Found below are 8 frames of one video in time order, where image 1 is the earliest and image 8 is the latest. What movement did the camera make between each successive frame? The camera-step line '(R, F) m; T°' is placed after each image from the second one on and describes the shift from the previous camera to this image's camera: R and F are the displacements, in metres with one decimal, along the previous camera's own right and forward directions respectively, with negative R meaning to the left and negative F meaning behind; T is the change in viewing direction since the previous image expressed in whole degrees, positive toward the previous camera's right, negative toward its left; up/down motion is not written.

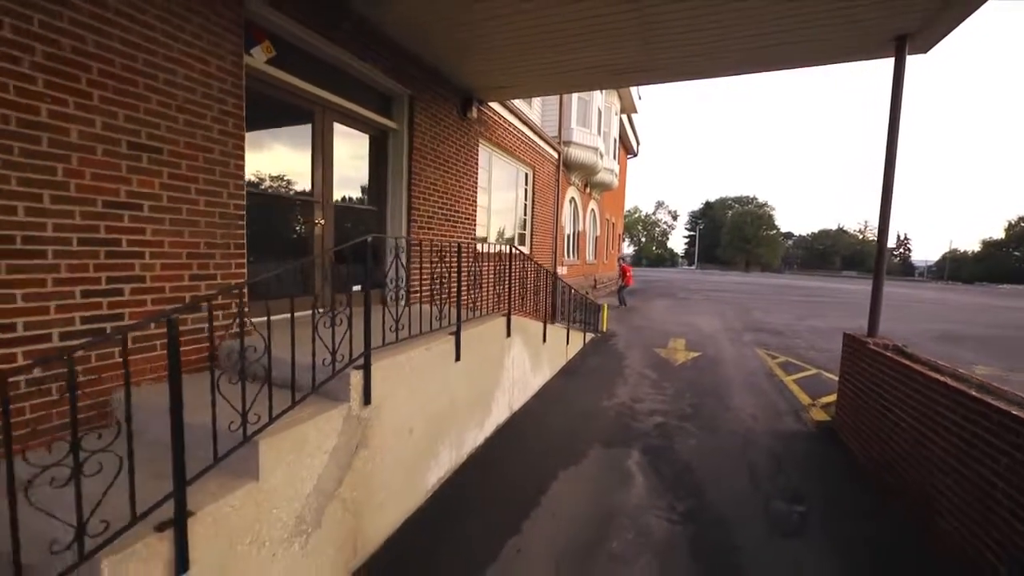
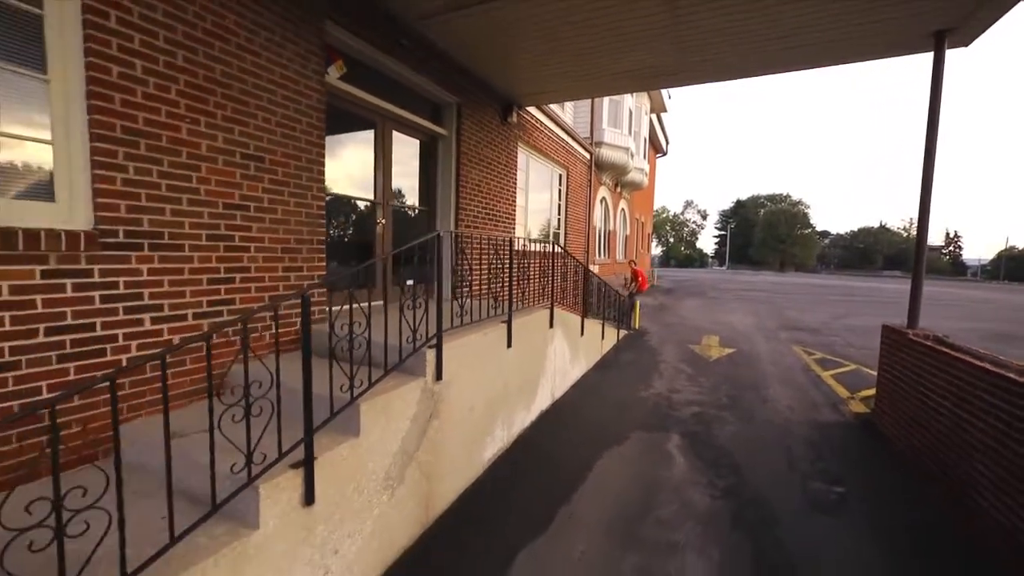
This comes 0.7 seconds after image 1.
(-0.2, -0.3) m; -3°
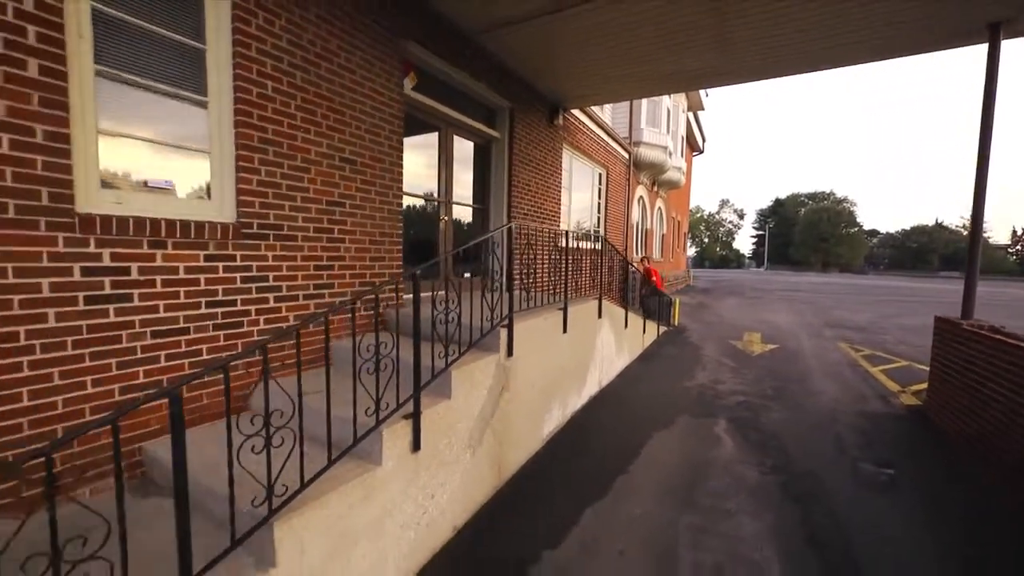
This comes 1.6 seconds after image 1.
(-0.3, -0.4) m; -4°
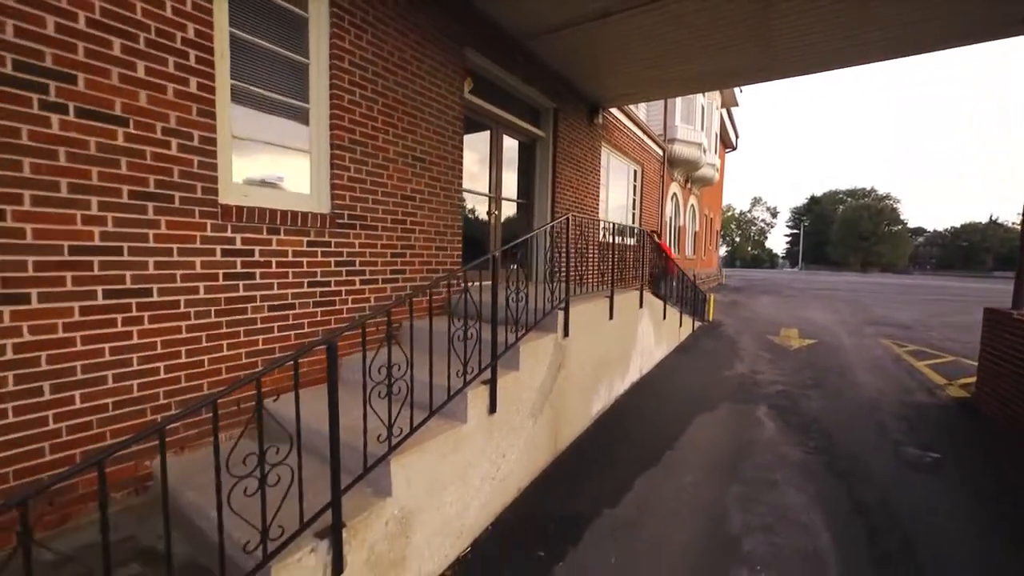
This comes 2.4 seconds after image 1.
(-0.3, -0.3) m; -3°
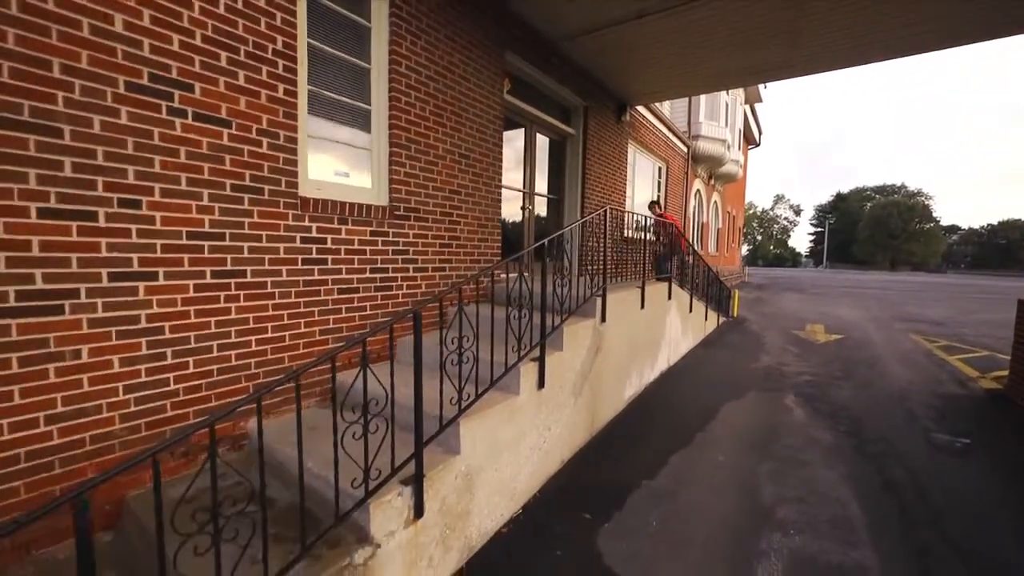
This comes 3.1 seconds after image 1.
(-0.2, -0.3) m; -2°
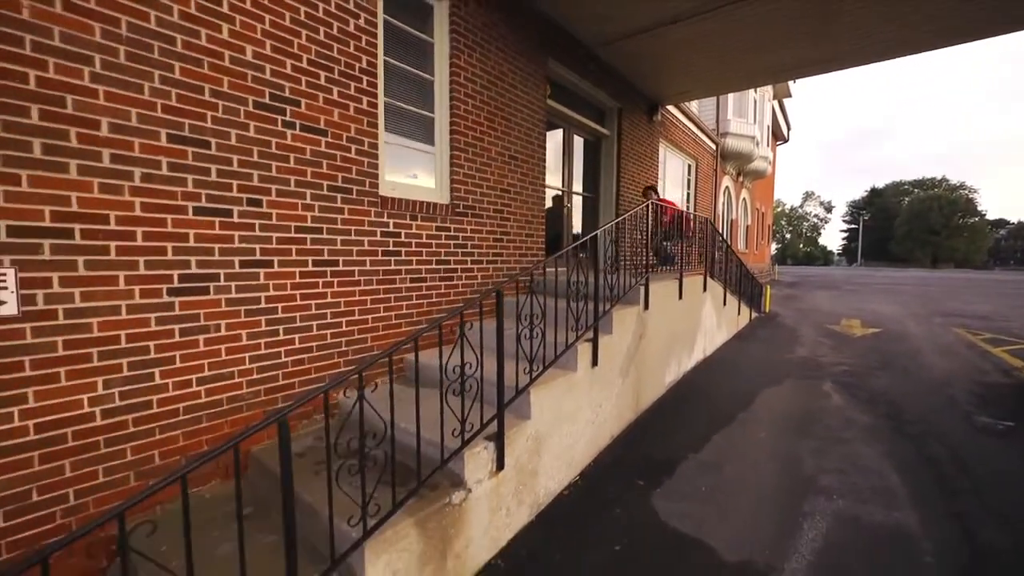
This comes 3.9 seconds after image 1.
(-0.3, -0.3) m; -3°
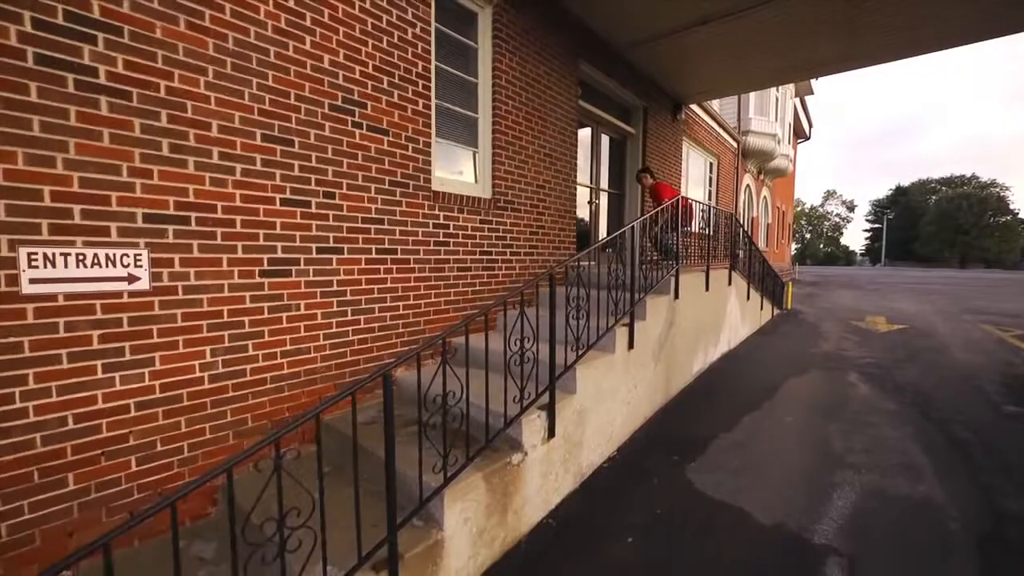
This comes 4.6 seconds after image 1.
(-0.2, -0.3) m; -2°
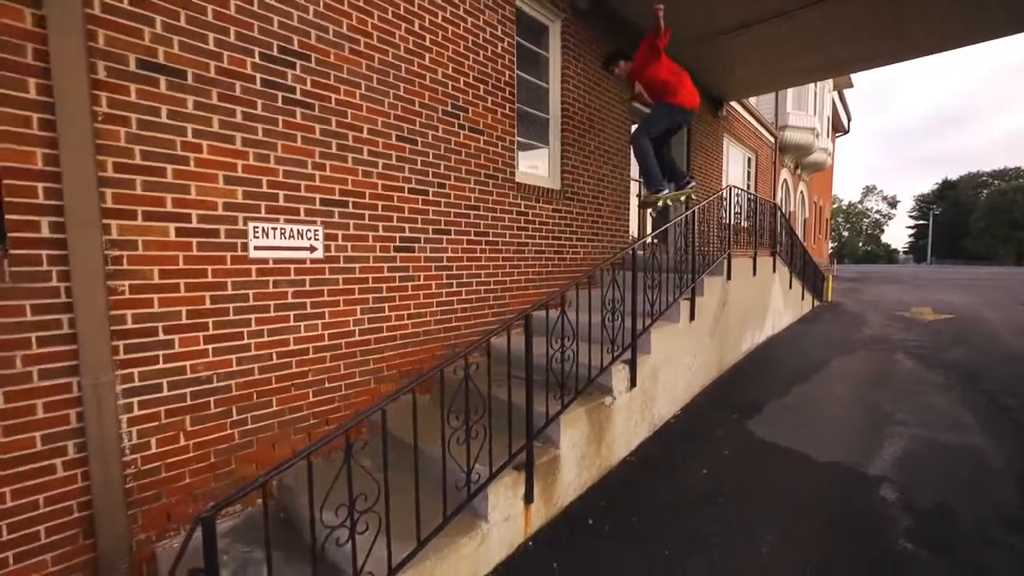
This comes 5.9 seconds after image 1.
(-0.5, -0.5) m; -3°
